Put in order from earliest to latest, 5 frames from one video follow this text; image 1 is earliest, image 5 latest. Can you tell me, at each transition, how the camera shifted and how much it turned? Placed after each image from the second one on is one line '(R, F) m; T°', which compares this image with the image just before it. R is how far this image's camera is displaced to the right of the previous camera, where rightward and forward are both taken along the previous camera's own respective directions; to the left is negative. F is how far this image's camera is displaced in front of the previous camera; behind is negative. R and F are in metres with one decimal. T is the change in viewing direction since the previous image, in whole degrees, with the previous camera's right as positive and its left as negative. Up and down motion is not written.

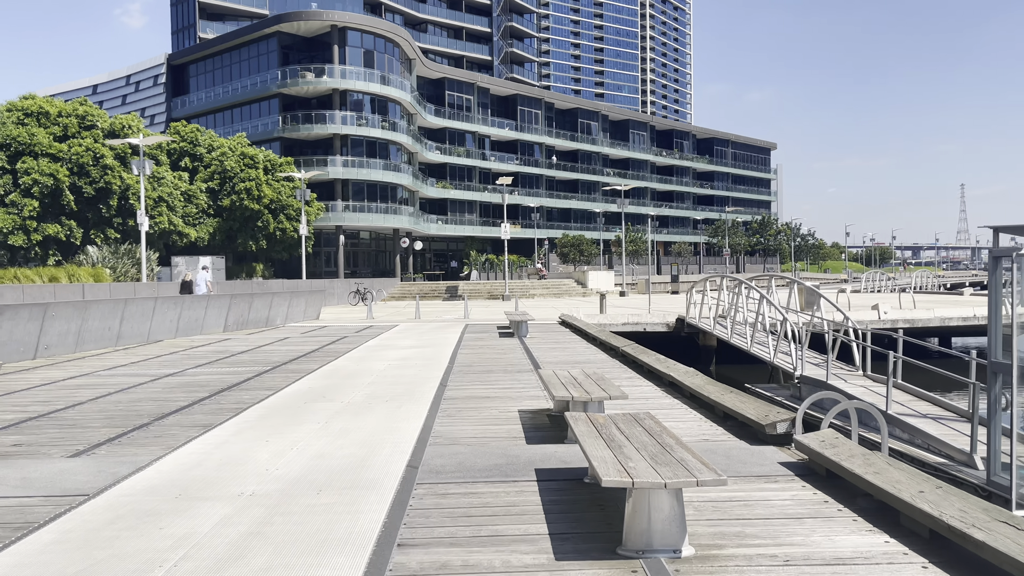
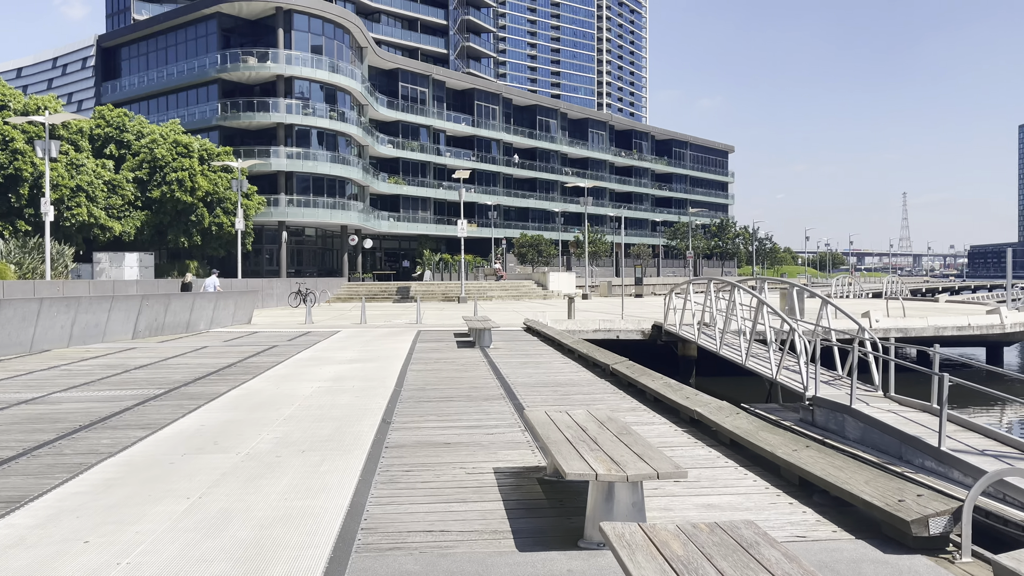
(-0.2, +2.6) m; +3°
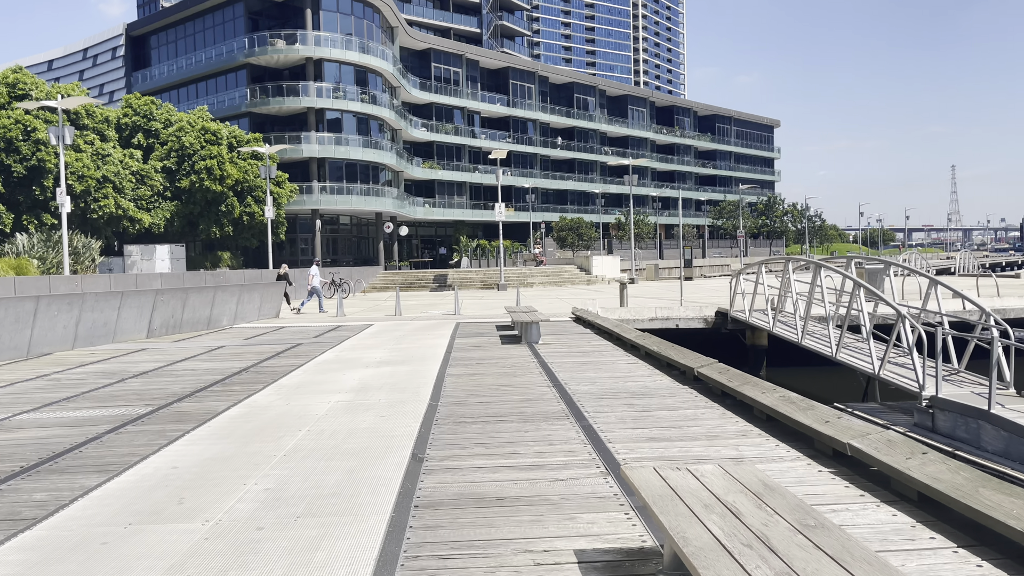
(-0.2, +2.0) m; -3°
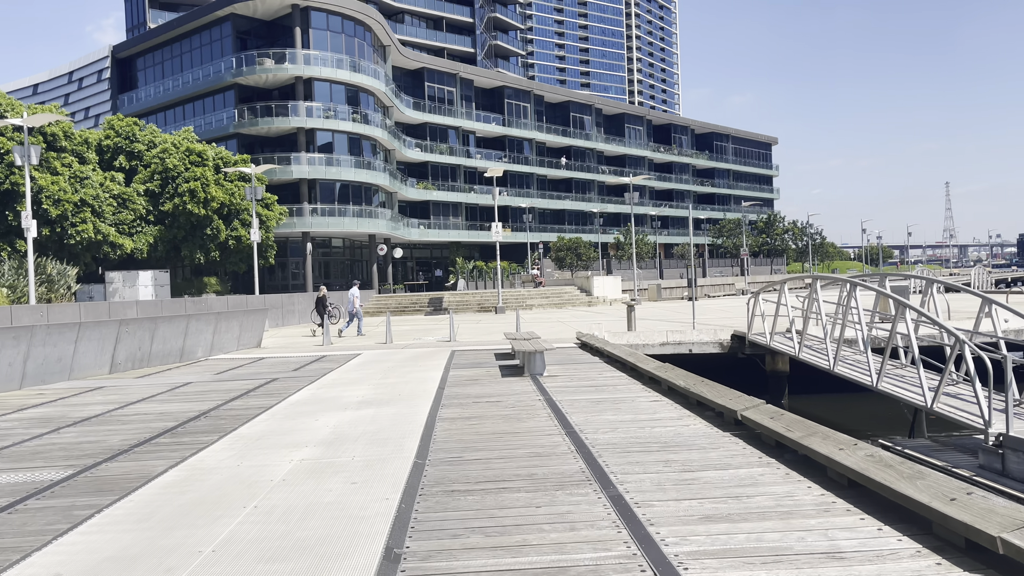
(0.0, +1.5) m; 0°
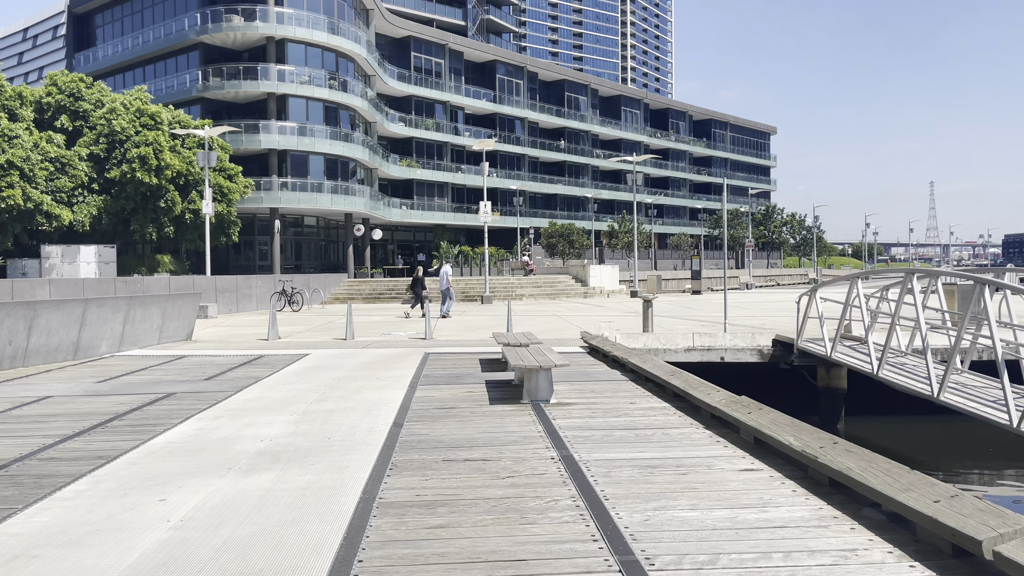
(-0.1, +3.8) m; +1°
